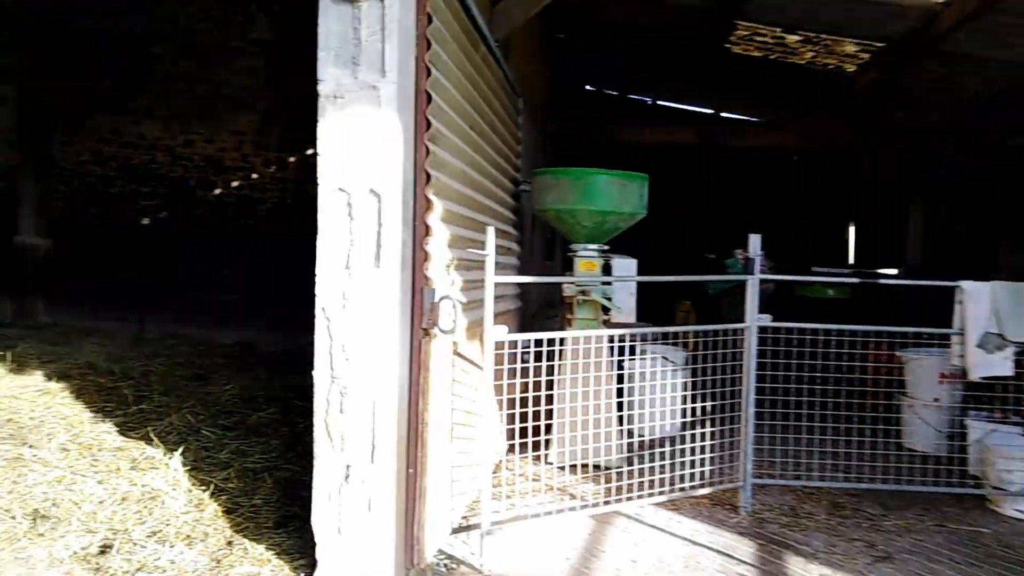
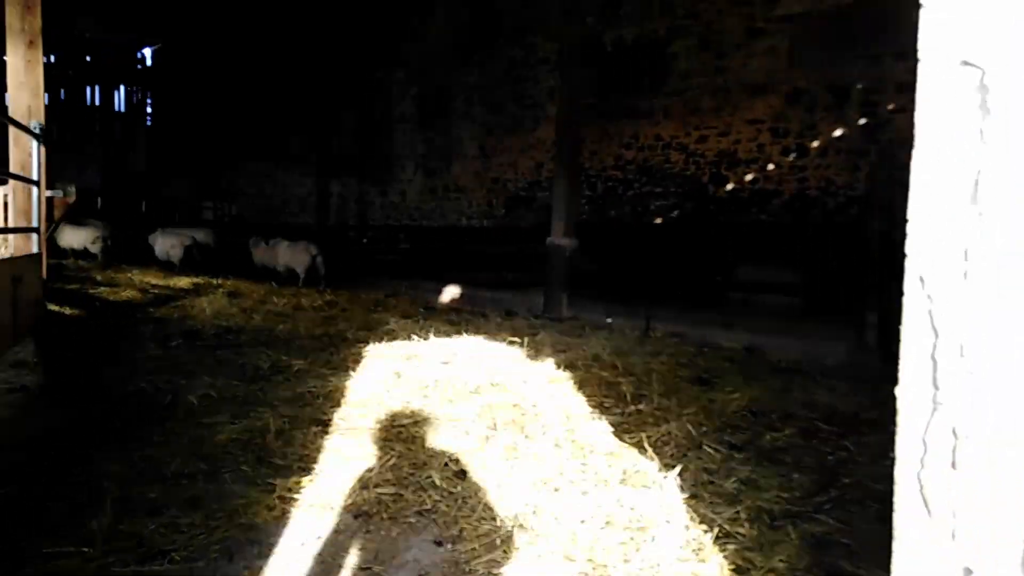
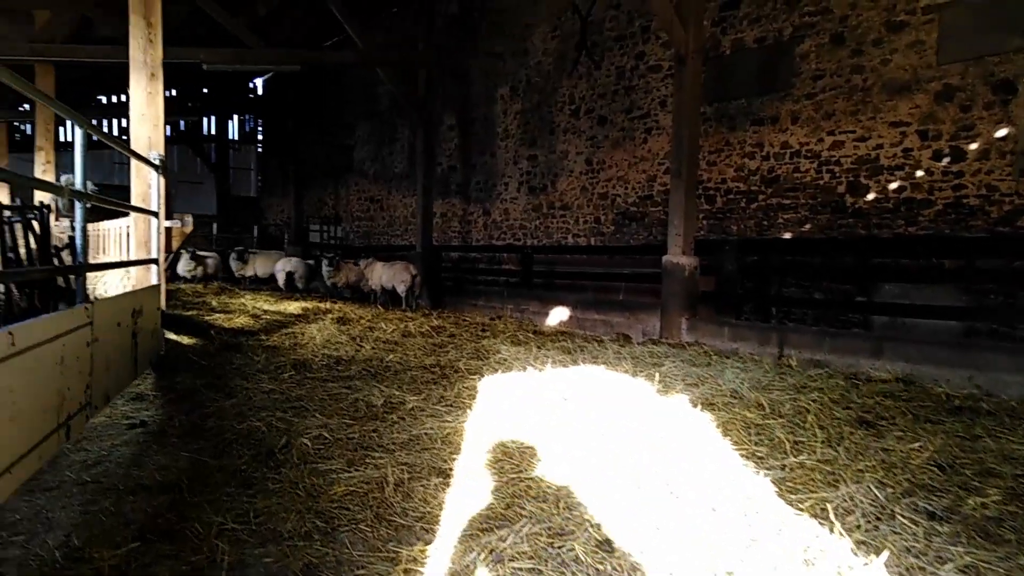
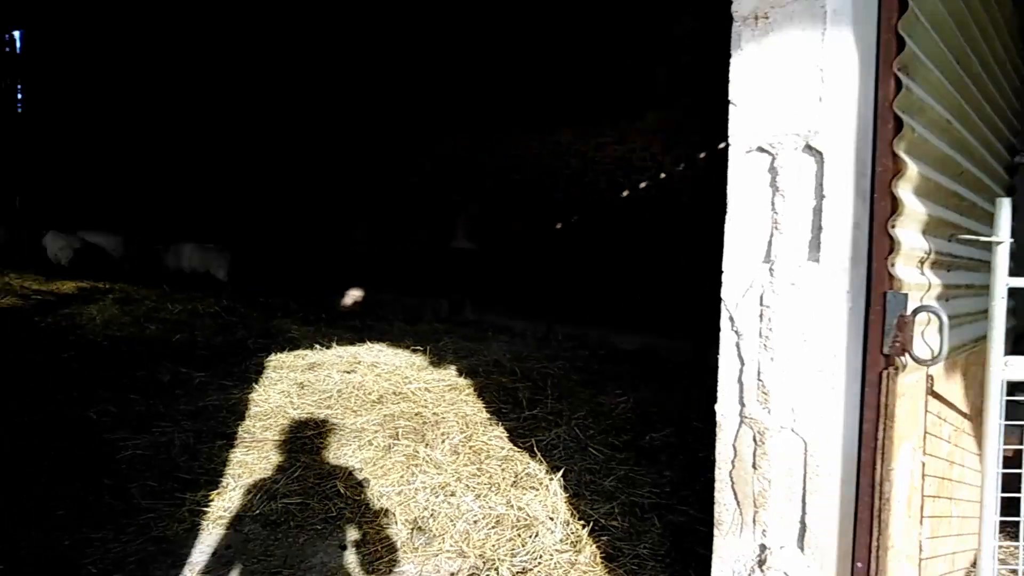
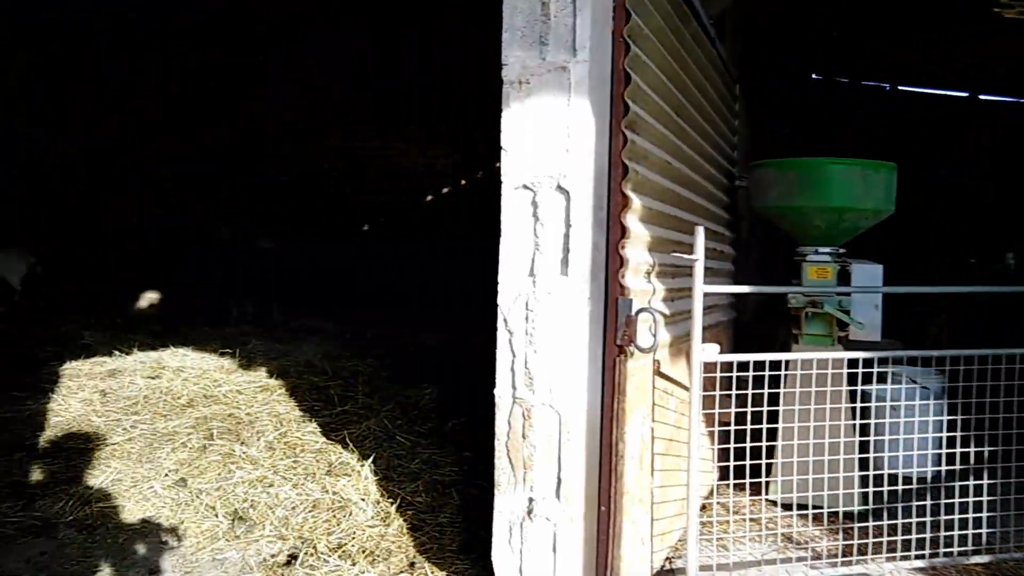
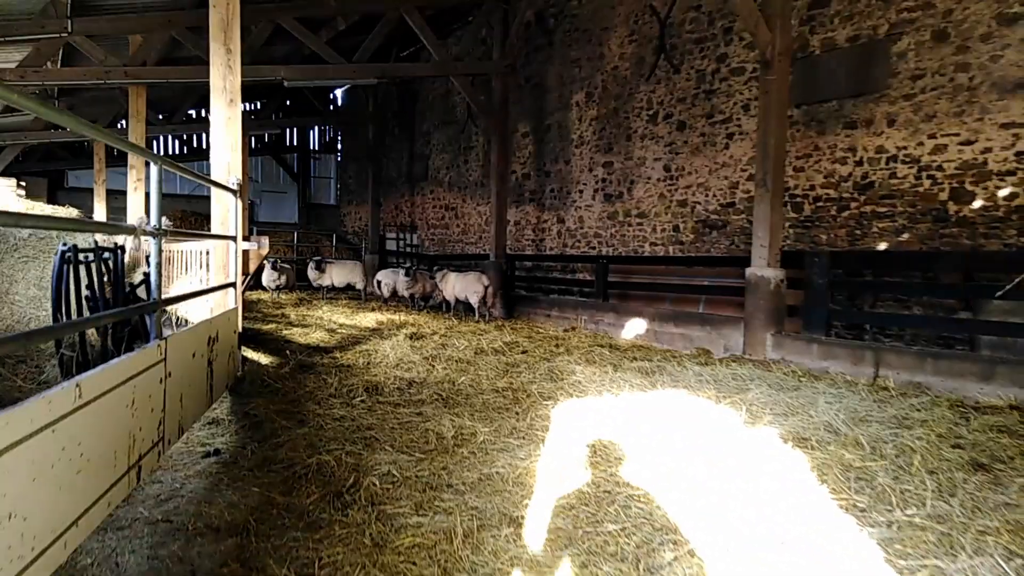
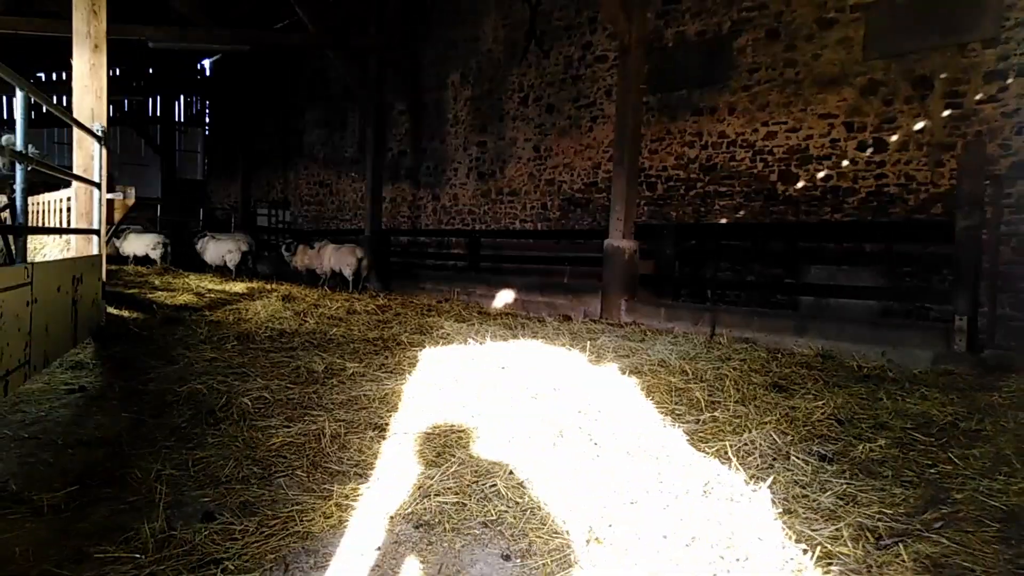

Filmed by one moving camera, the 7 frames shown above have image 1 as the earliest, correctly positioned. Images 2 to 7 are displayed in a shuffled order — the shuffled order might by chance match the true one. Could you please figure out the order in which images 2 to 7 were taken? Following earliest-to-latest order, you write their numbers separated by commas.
5, 4, 2, 7, 3, 6
